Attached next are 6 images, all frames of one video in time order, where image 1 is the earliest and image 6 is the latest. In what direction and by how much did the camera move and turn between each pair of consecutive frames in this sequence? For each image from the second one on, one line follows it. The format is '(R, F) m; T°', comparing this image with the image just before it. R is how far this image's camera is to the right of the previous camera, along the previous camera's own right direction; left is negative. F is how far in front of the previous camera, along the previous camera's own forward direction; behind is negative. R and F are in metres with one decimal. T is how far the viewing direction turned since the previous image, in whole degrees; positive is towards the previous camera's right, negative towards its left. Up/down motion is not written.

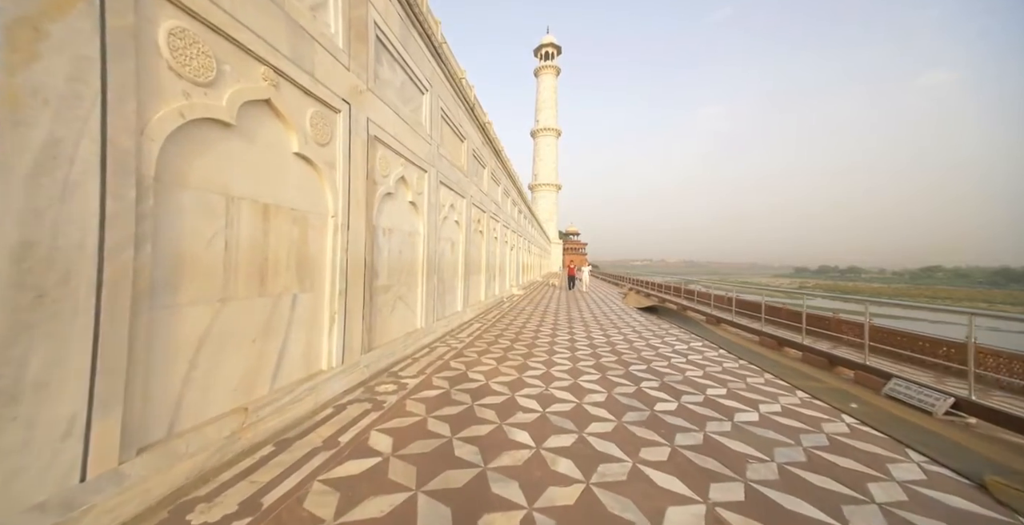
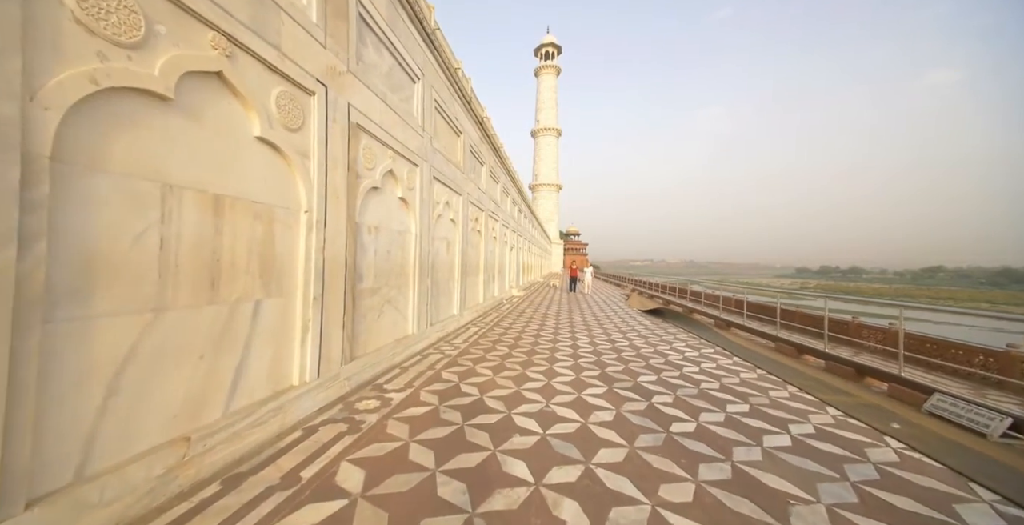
(0.0, +0.3) m; 0°
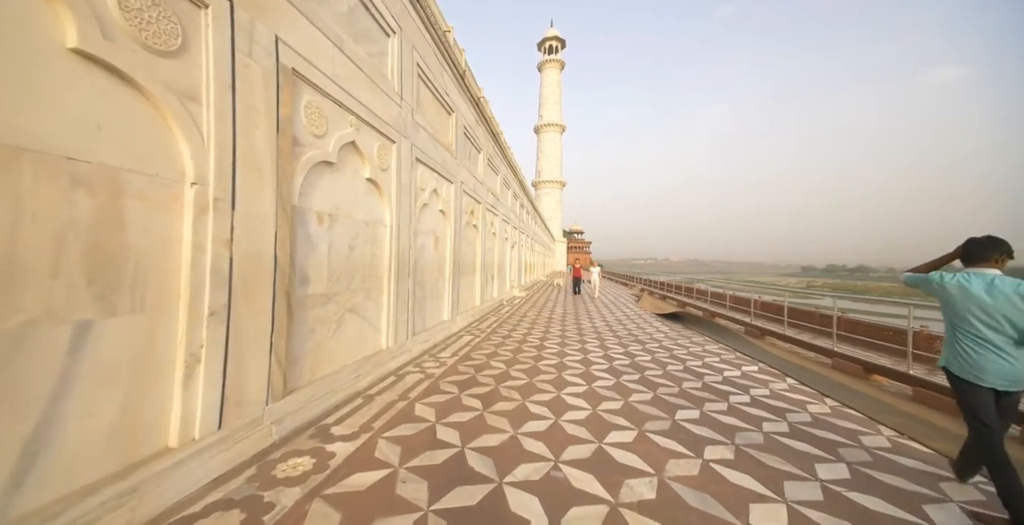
(+0.1, +0.9) m; -1°
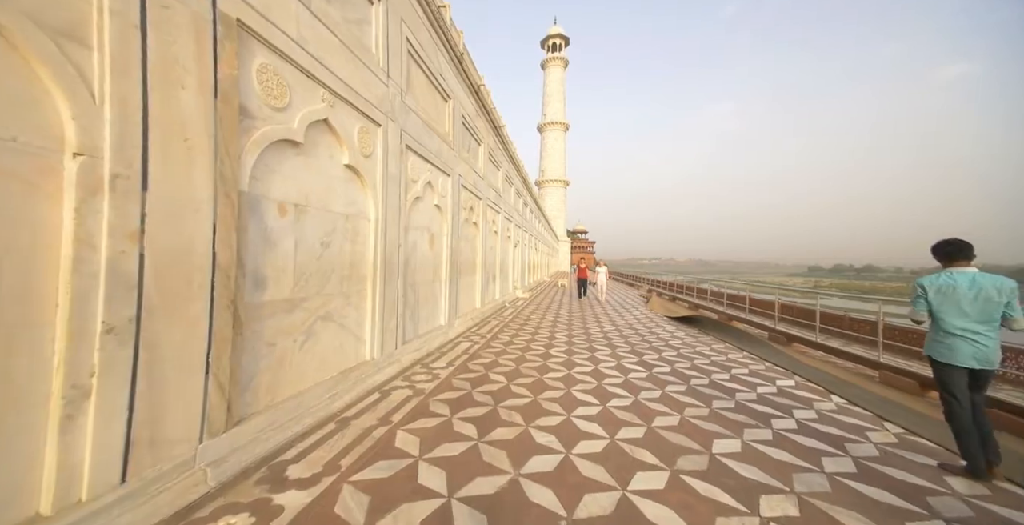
(0.0, +0.5) m; -1°
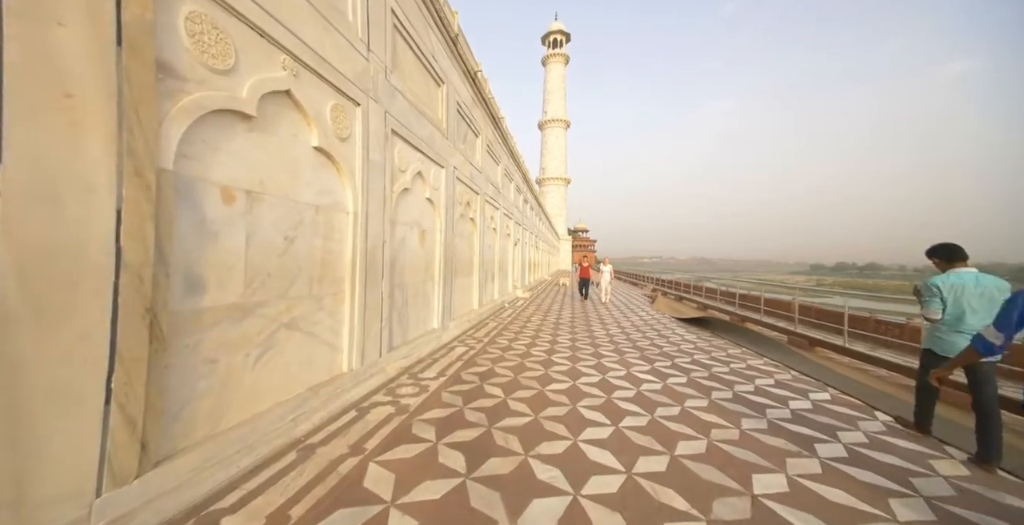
(0.0, +0.4) m; 0°
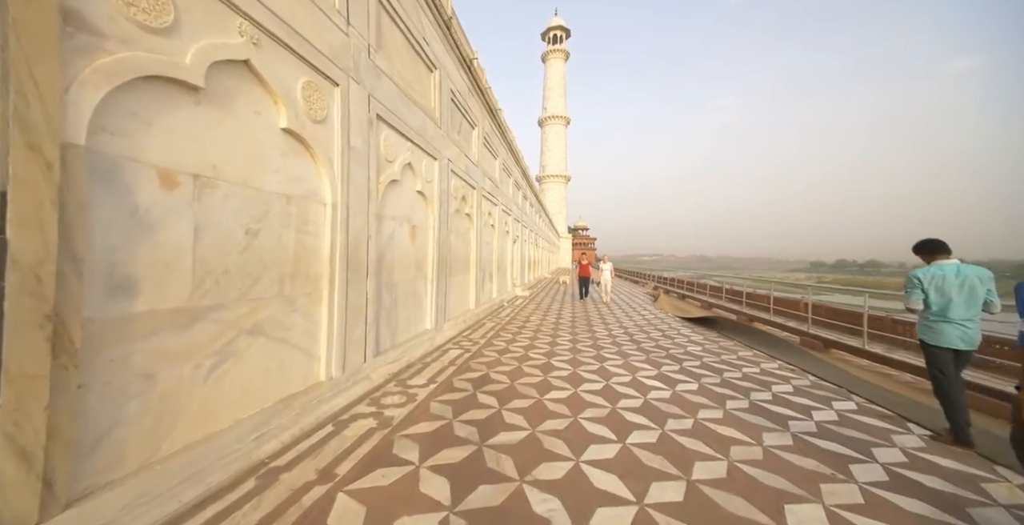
(0.0, +0.3) m; 0°
